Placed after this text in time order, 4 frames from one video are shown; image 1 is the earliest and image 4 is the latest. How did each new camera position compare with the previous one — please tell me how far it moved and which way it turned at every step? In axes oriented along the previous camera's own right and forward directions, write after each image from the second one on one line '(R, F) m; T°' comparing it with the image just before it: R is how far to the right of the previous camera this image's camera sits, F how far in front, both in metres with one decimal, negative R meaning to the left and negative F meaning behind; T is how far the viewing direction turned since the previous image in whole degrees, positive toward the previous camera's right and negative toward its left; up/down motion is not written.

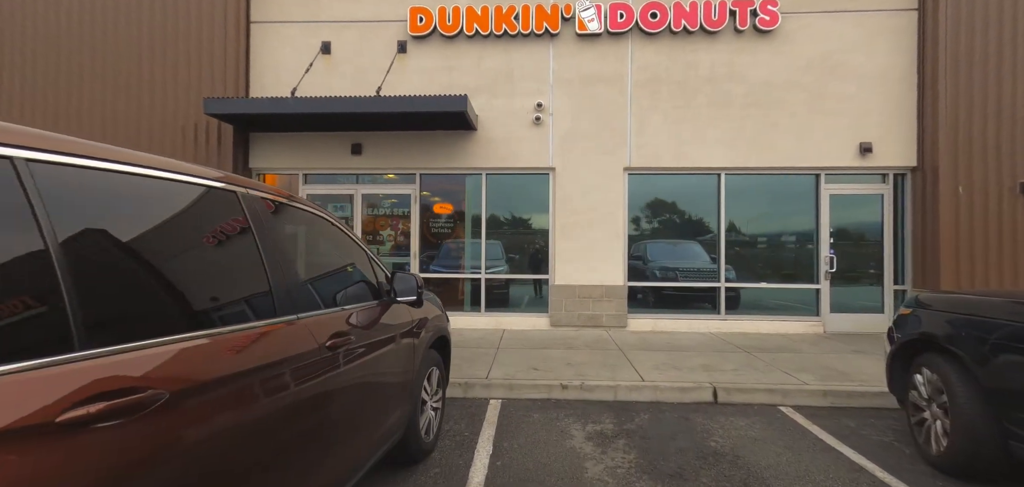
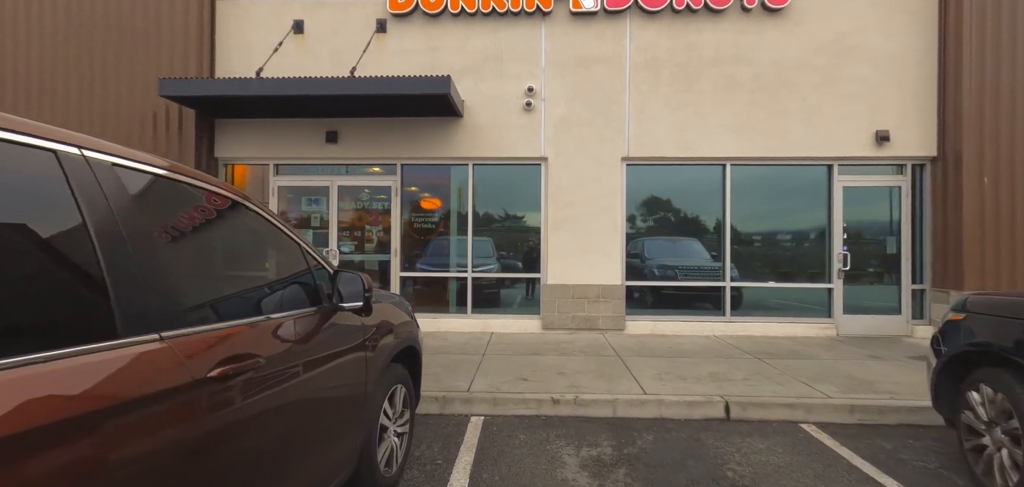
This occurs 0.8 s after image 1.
(+0.1, +0.6) m; +1°
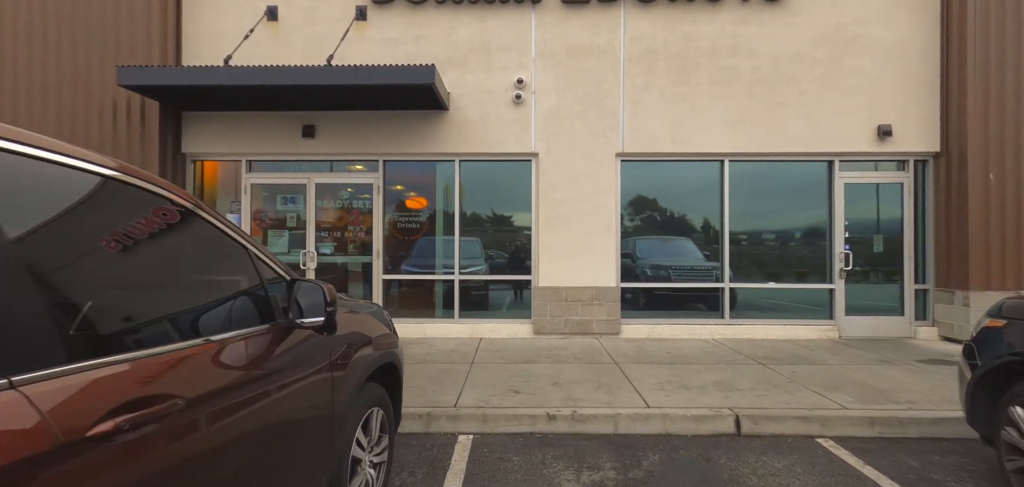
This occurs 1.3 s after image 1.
(0.0, +0.4) m; +2°
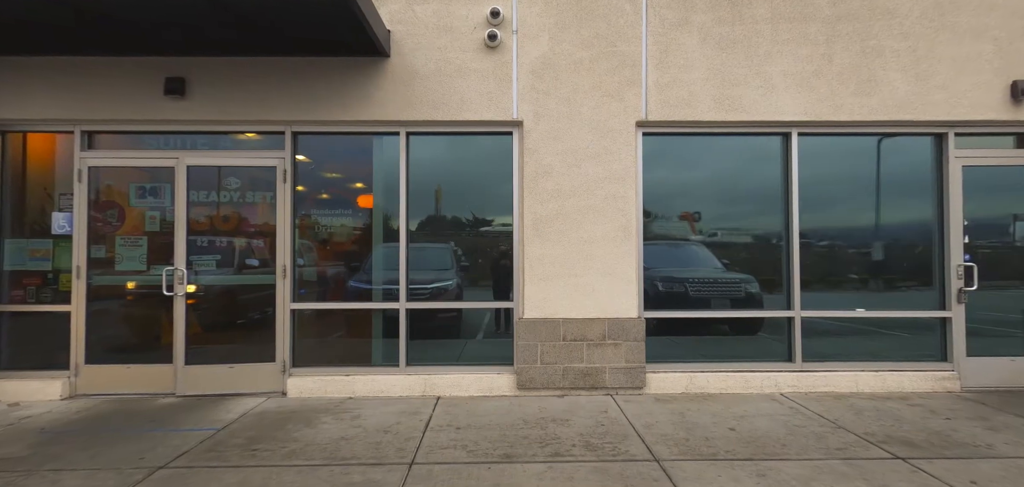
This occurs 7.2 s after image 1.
(+0.1, +2.2) m; +2°
